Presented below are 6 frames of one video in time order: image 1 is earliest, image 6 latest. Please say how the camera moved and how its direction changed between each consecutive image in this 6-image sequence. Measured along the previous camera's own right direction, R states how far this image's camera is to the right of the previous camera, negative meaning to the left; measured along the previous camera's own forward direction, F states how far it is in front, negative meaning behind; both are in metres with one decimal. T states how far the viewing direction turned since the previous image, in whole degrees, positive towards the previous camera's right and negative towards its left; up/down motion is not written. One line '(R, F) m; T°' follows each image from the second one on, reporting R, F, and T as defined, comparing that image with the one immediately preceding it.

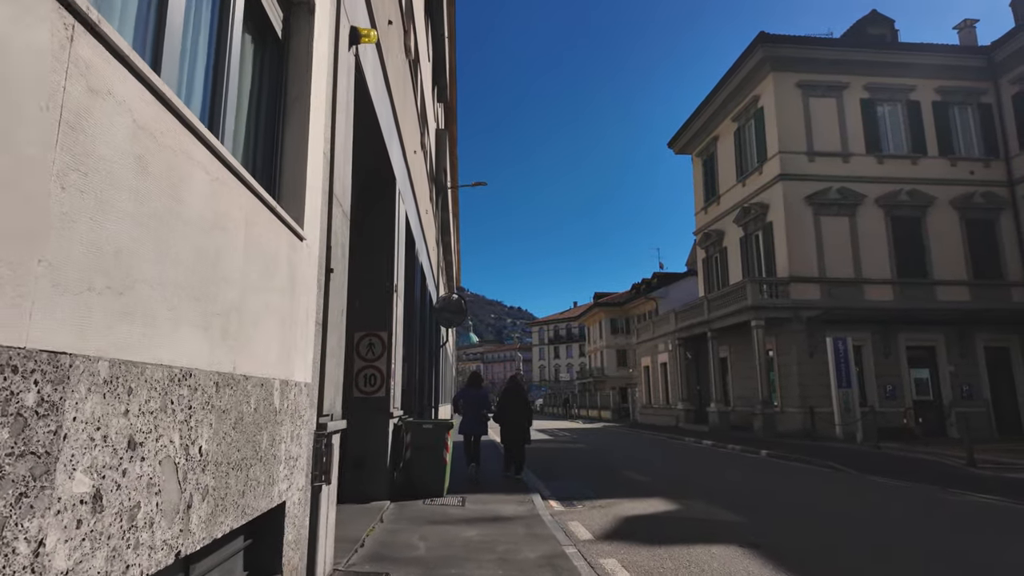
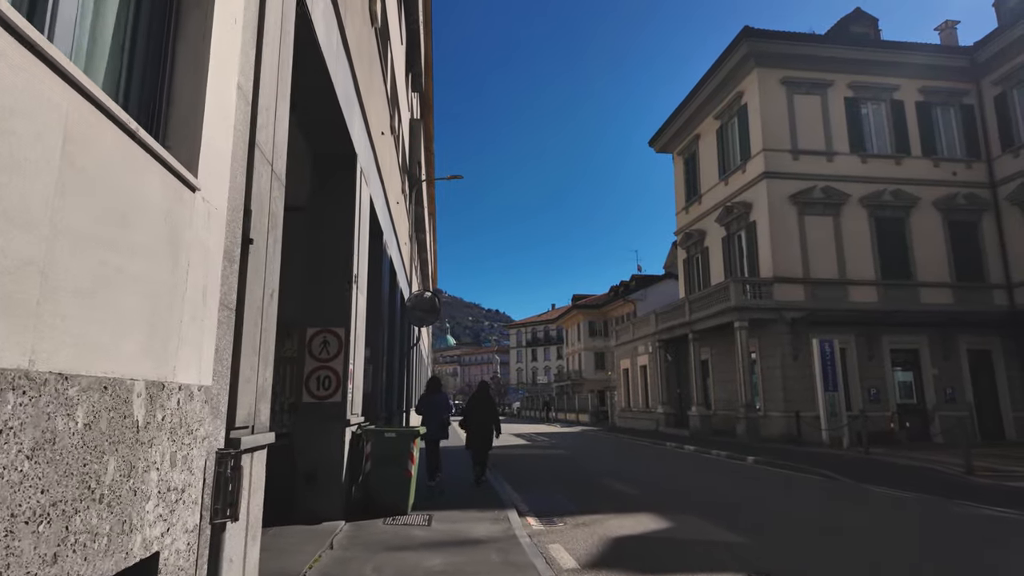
(0.0, +0.9) m; +2°
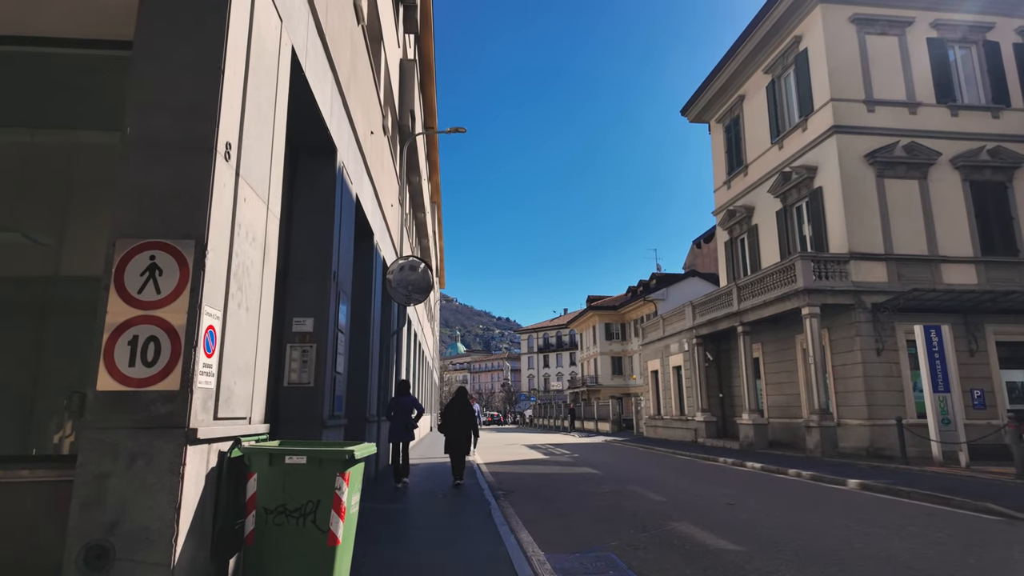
(-0.1, +3.8) m; -1°
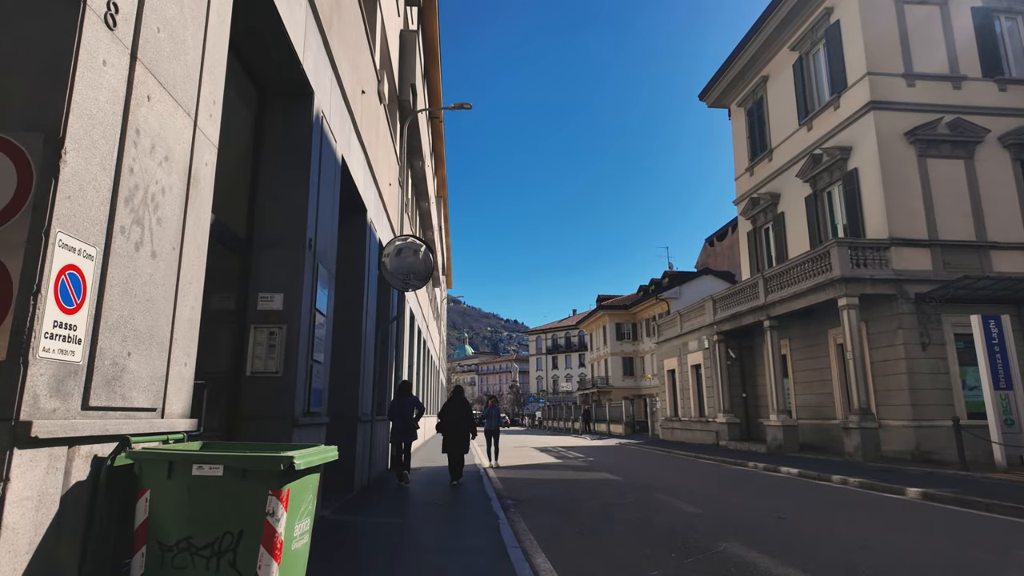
(0.0, +1.3) m; -1°
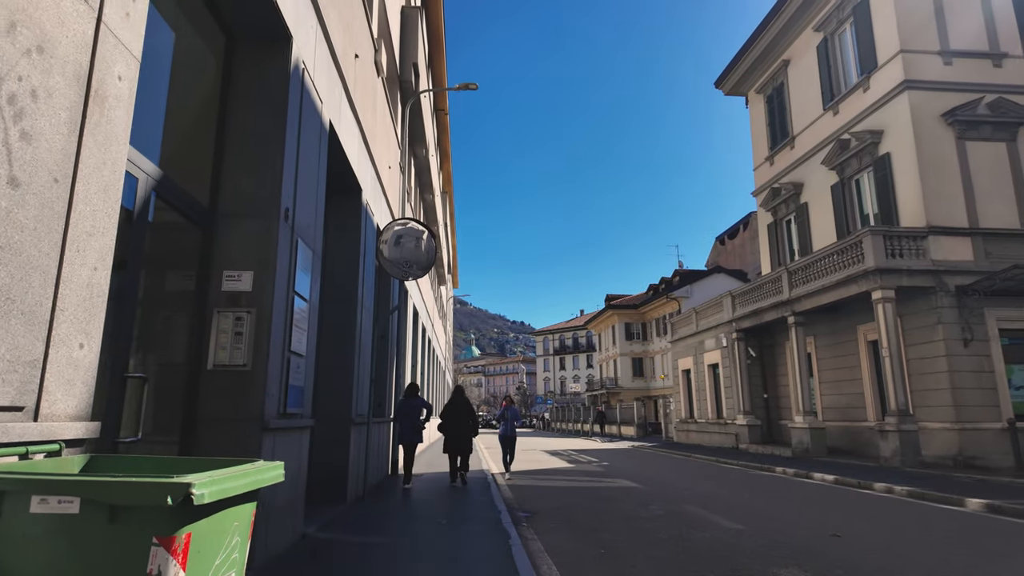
(-0.1, +1.0) m; -1°
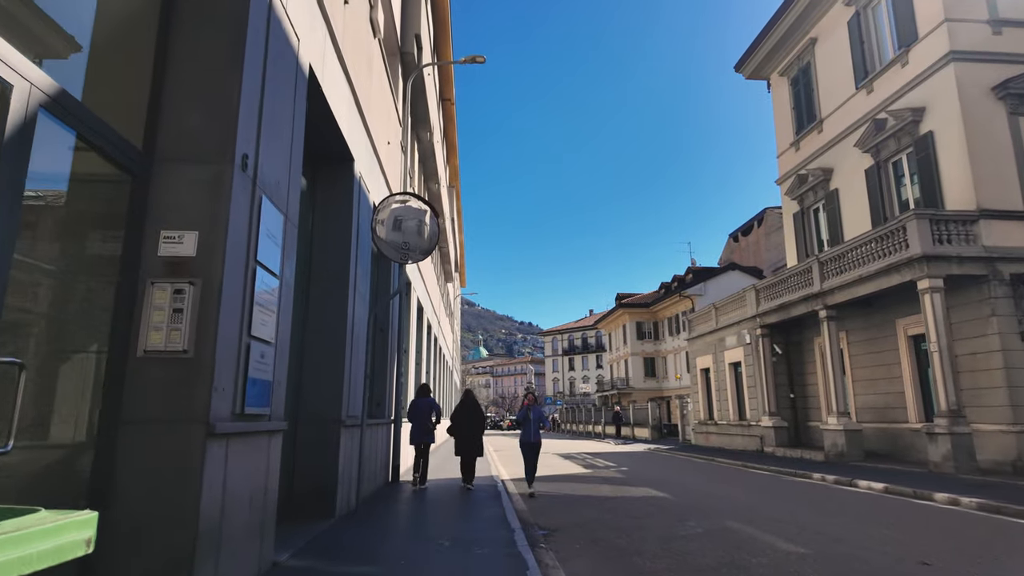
(-0.1, +1.1) m; -1°
